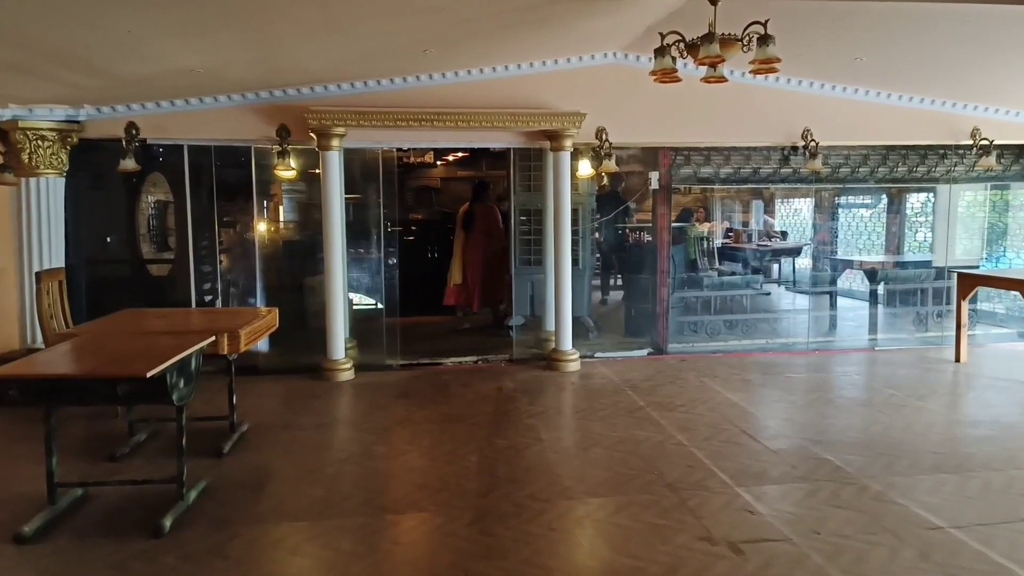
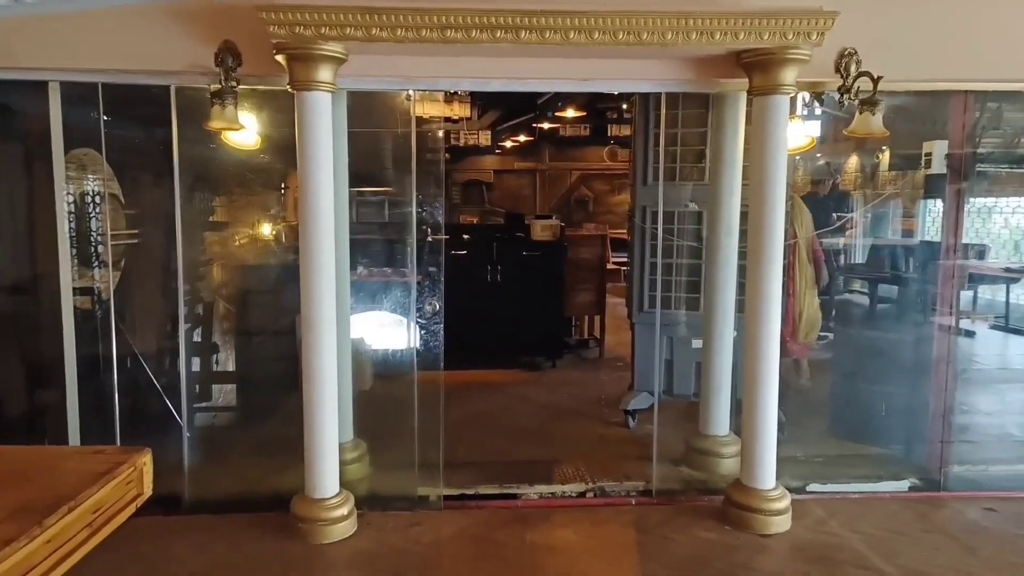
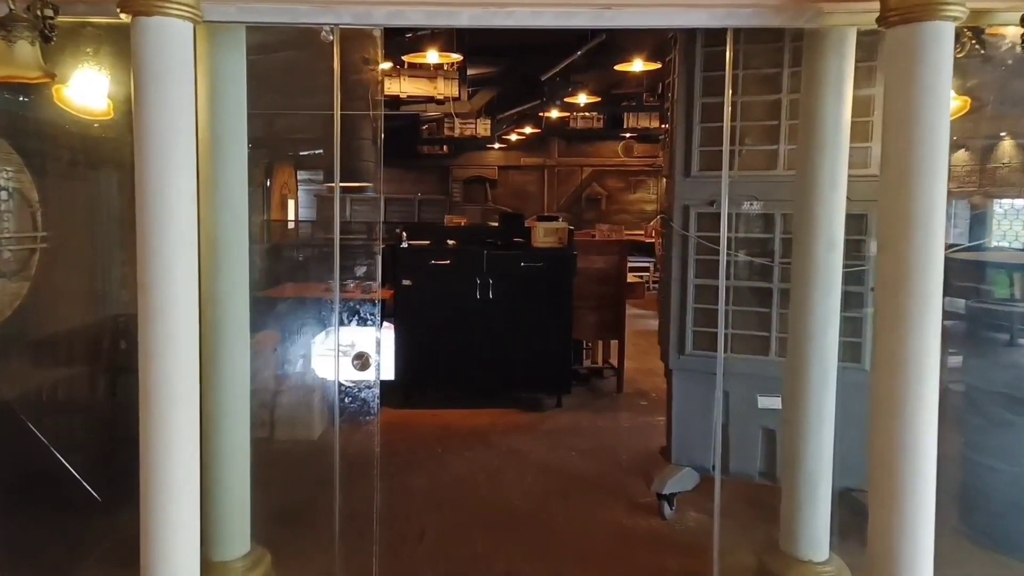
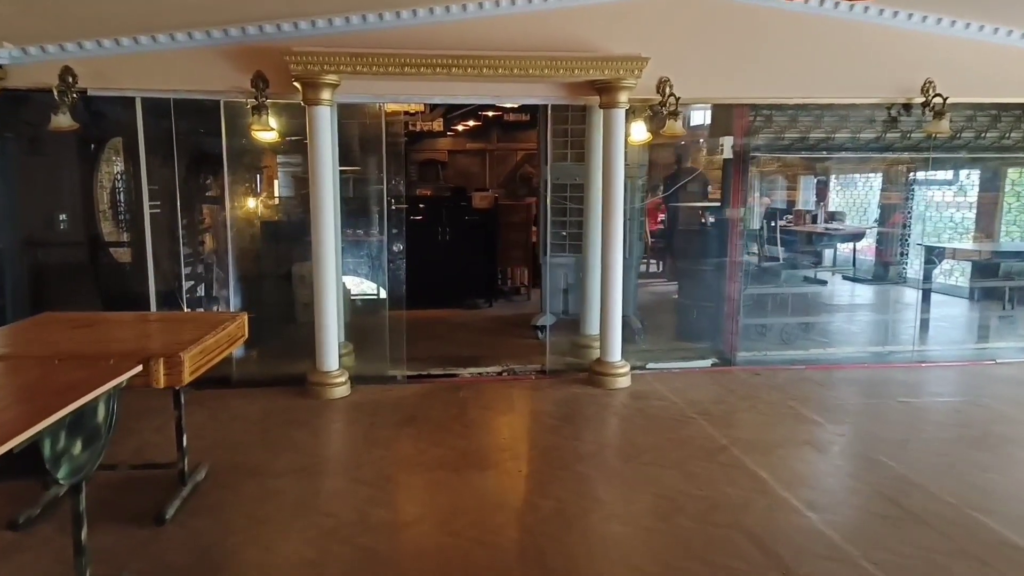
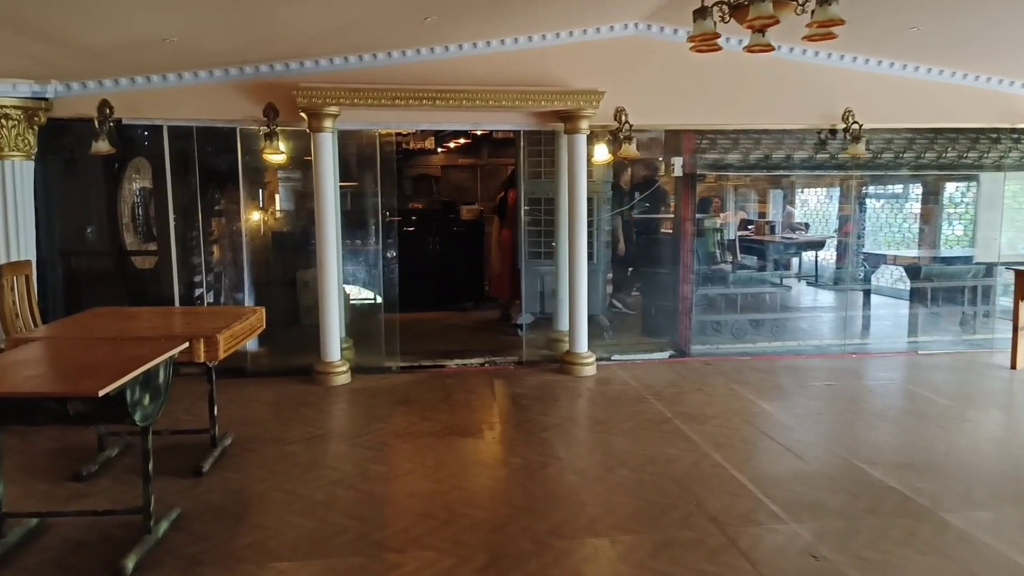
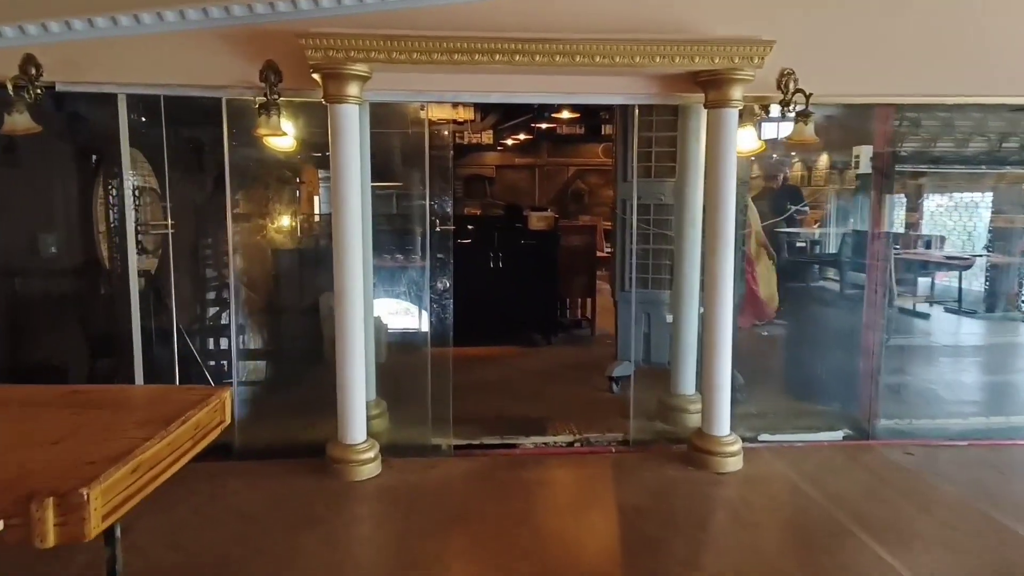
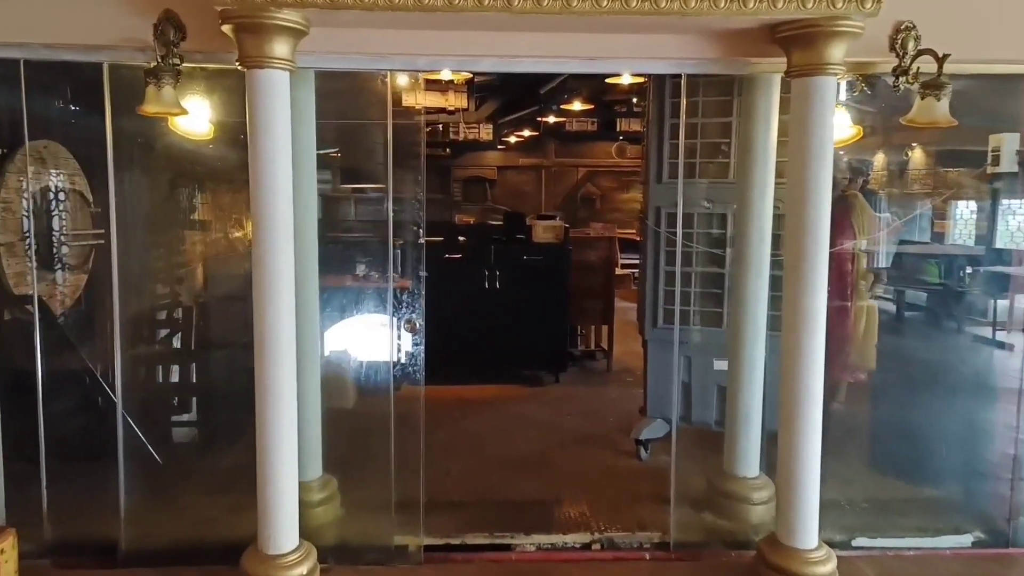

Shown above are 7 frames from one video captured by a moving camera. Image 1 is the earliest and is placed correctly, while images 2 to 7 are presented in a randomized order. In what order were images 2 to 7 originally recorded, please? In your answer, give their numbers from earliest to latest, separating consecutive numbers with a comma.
5, 4, 6, 2, 7, 3
